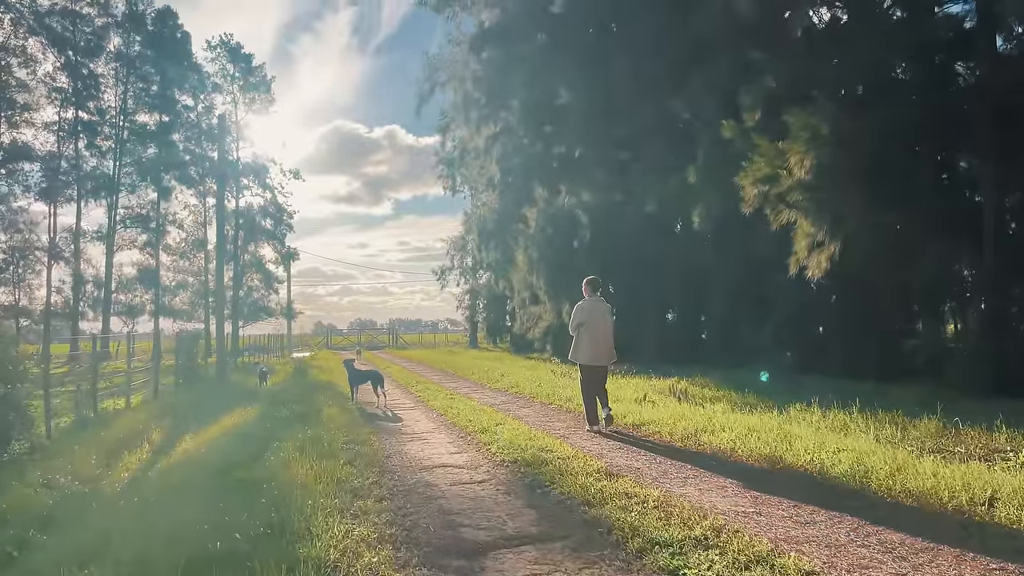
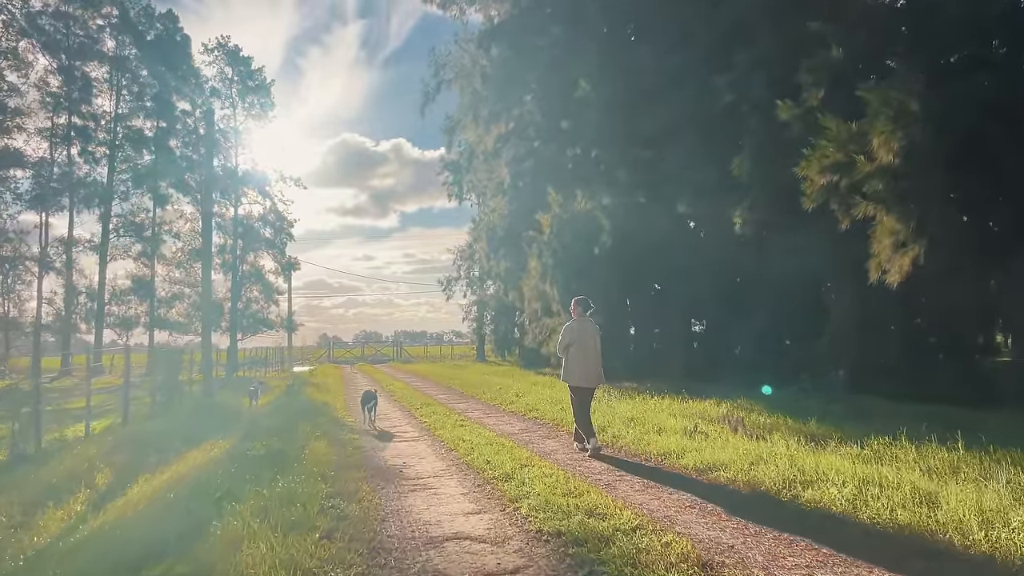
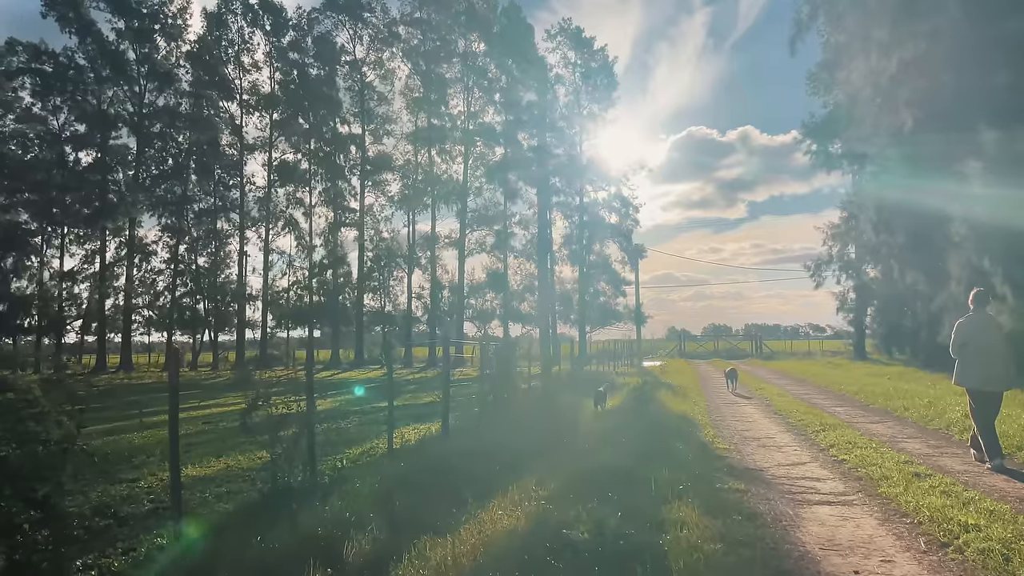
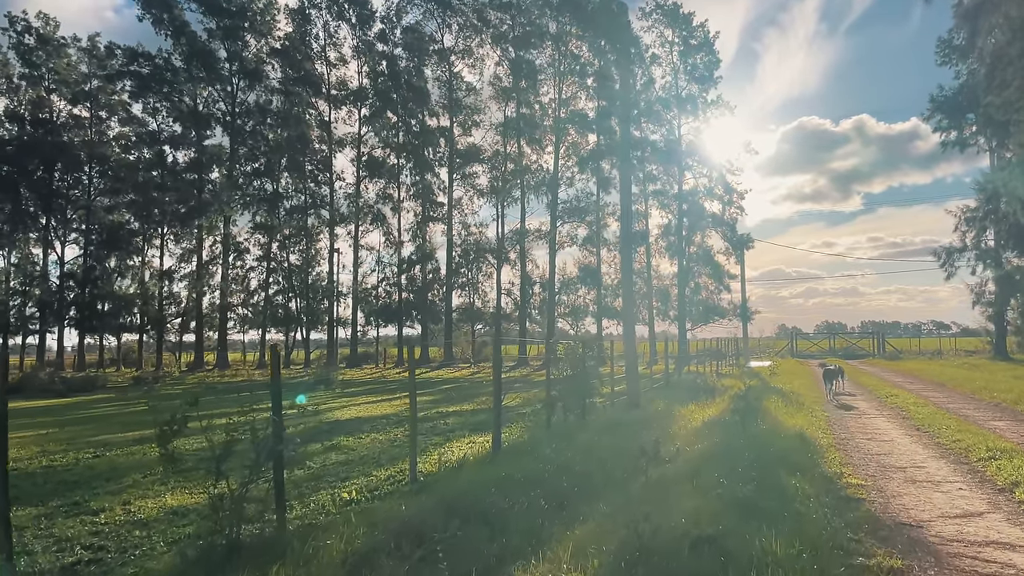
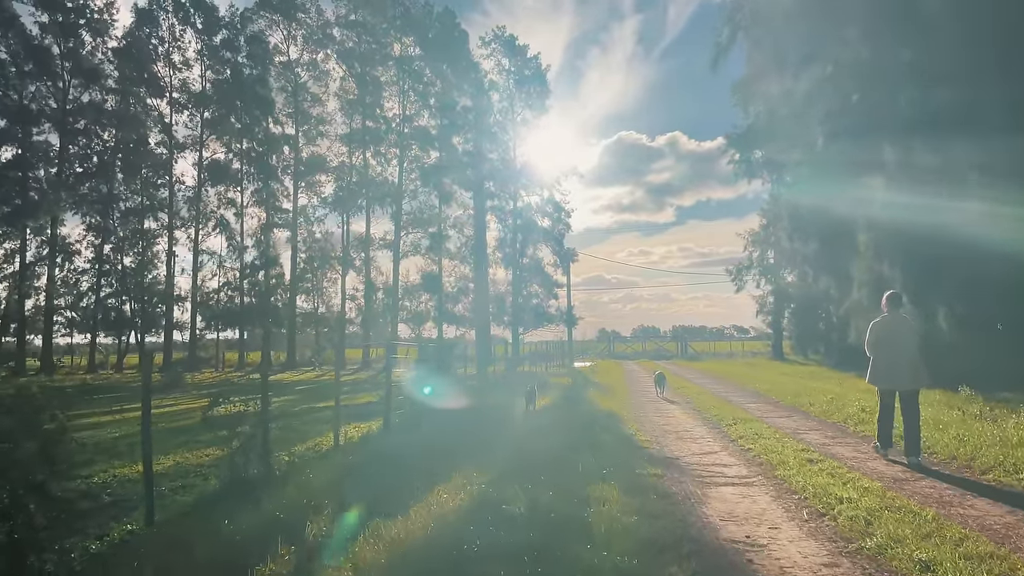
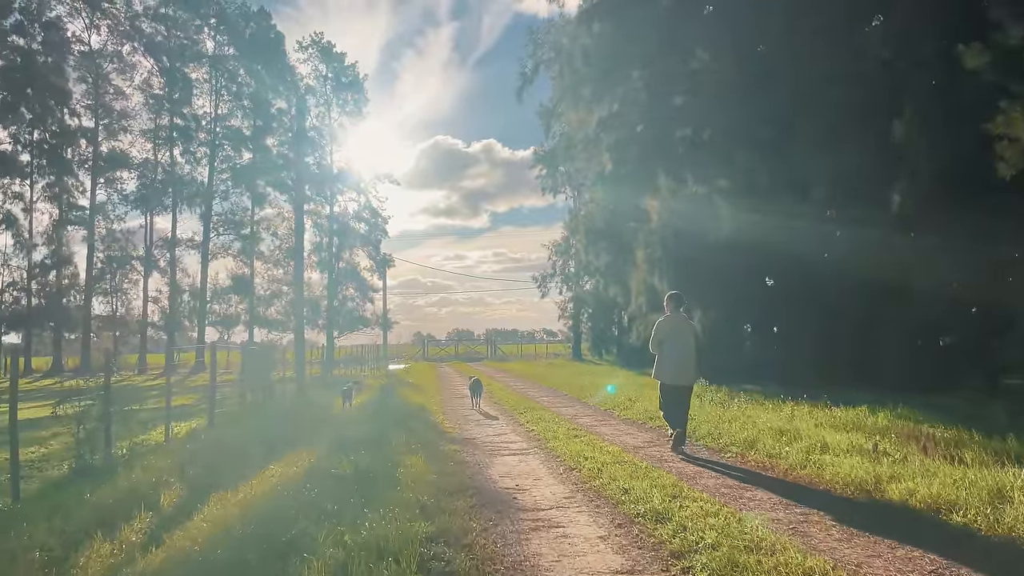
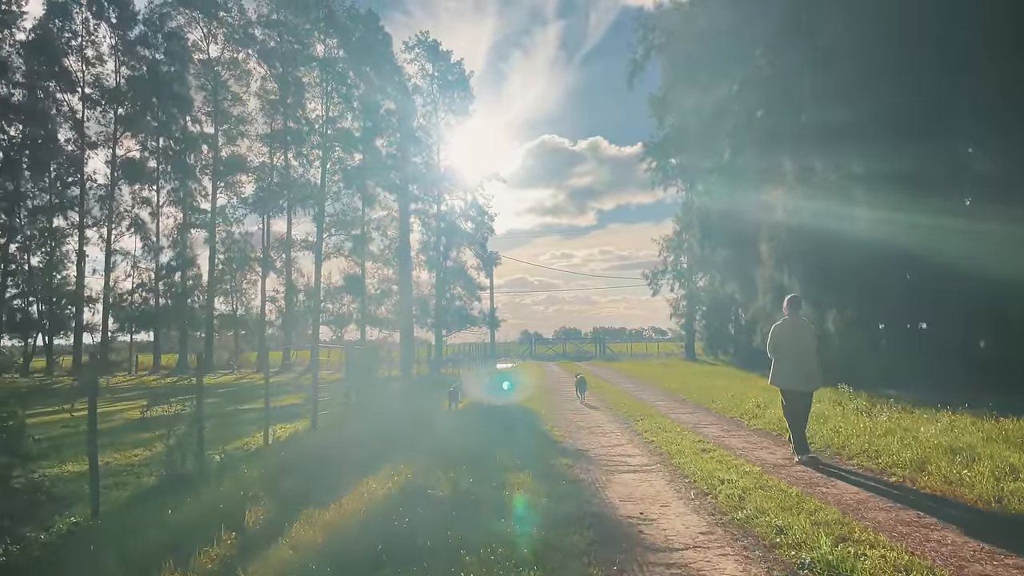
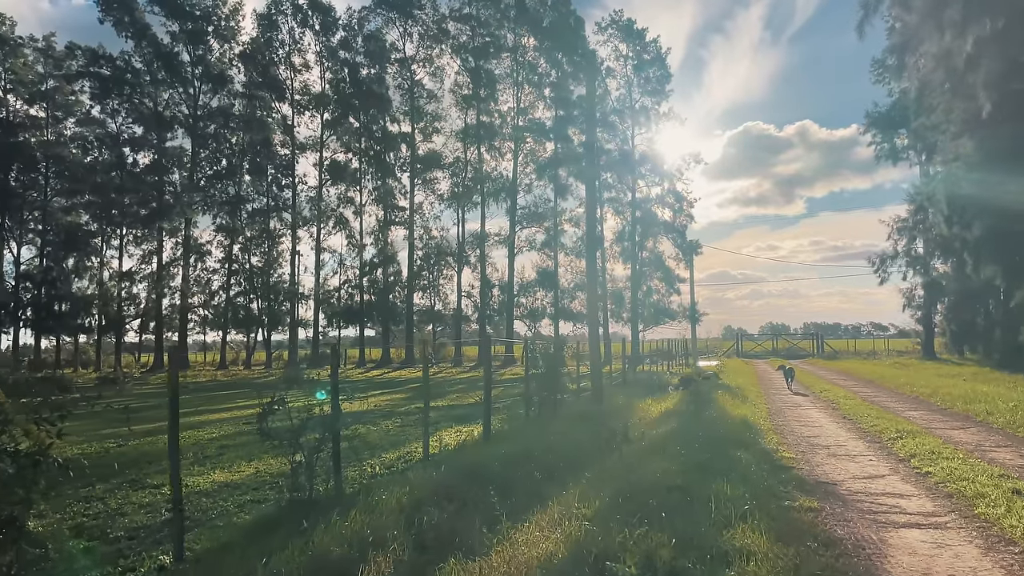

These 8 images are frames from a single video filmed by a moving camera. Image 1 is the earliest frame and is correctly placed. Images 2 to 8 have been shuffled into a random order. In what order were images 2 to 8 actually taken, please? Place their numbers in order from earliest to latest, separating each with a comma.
2, 6, 7, 5, 3, 8, 4
